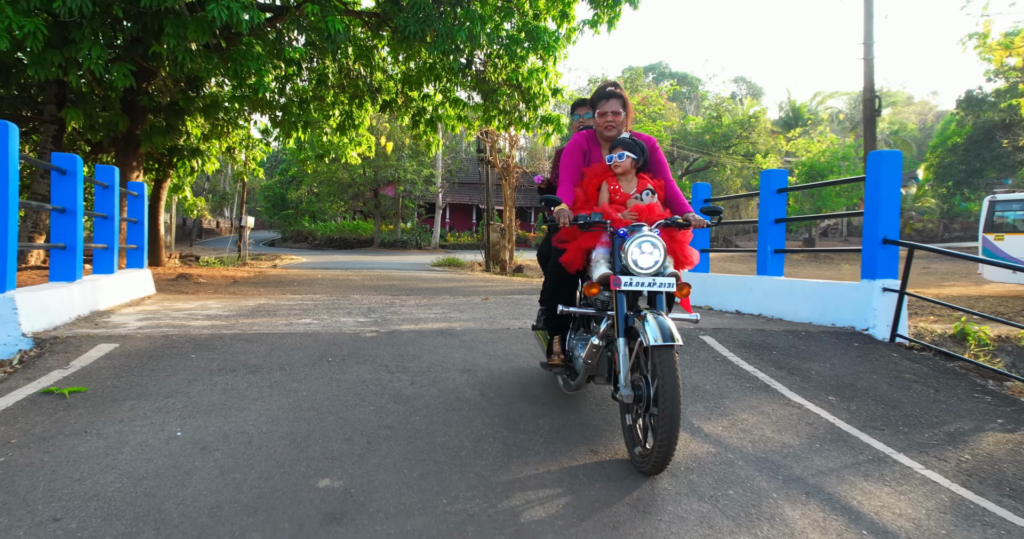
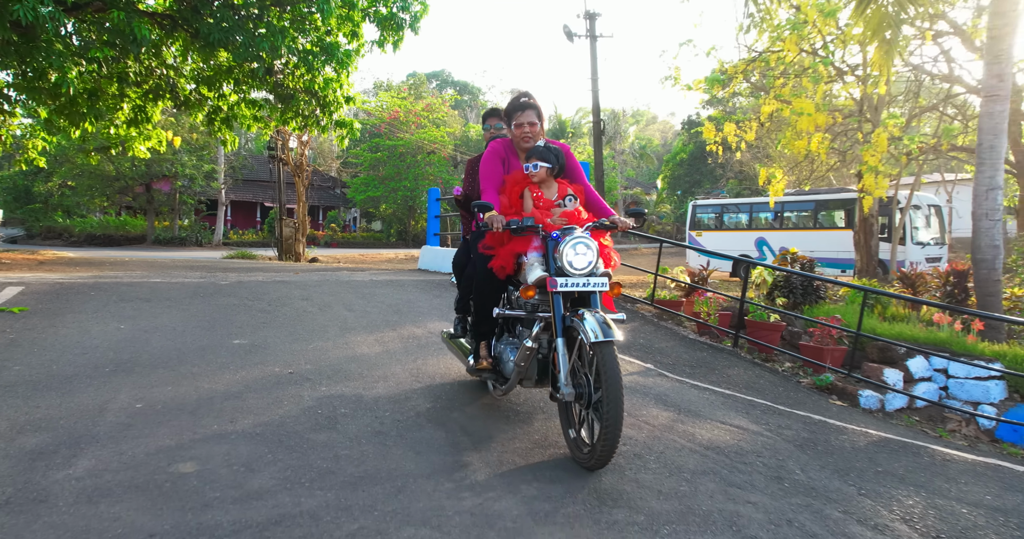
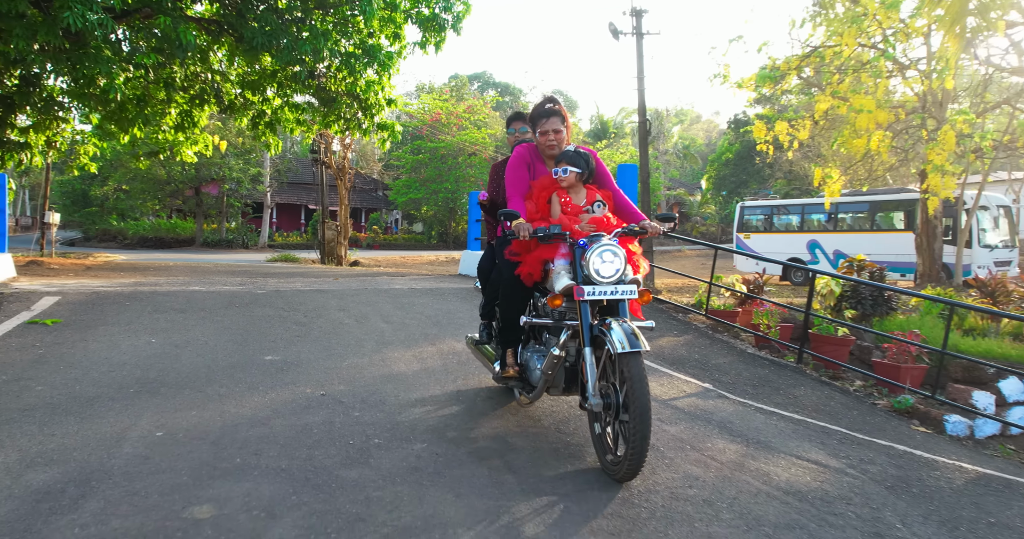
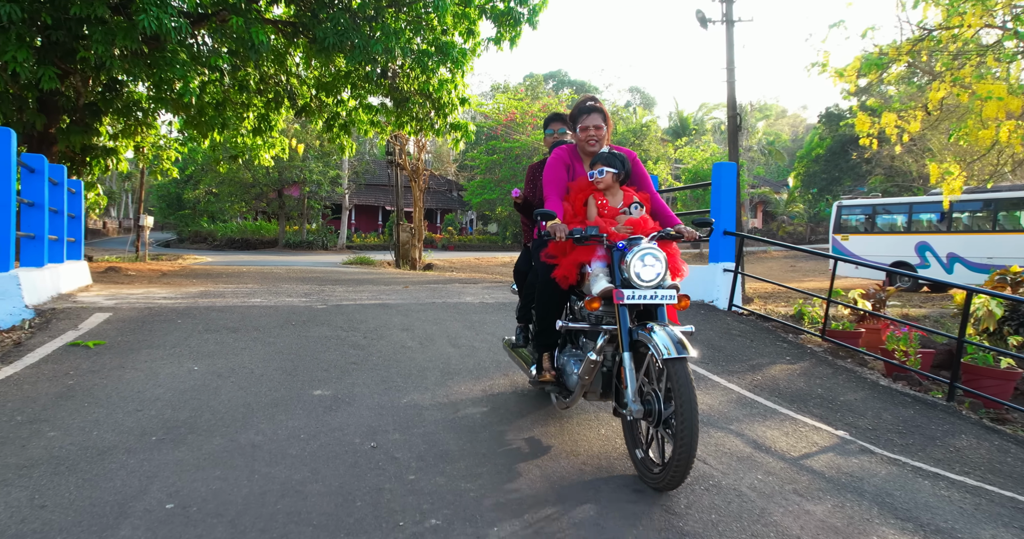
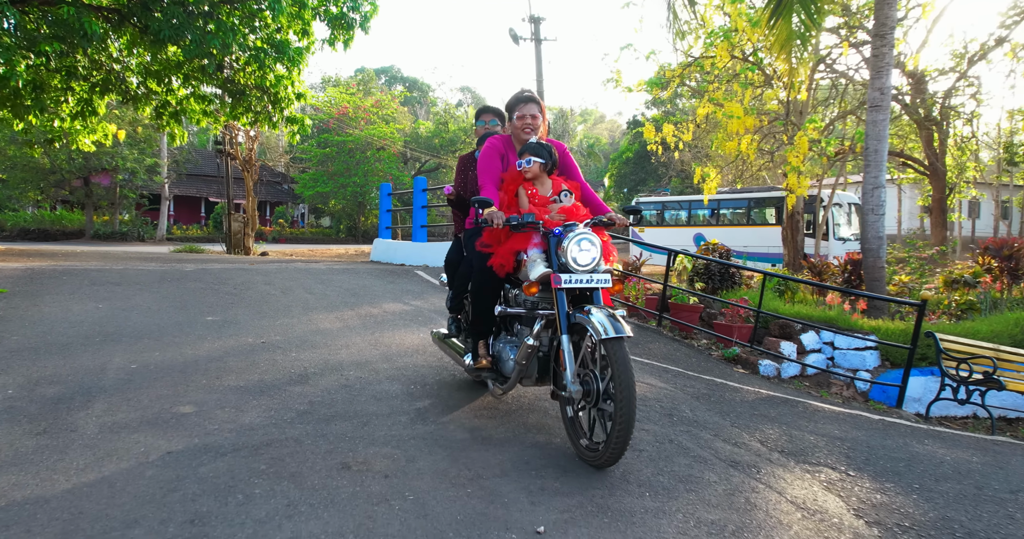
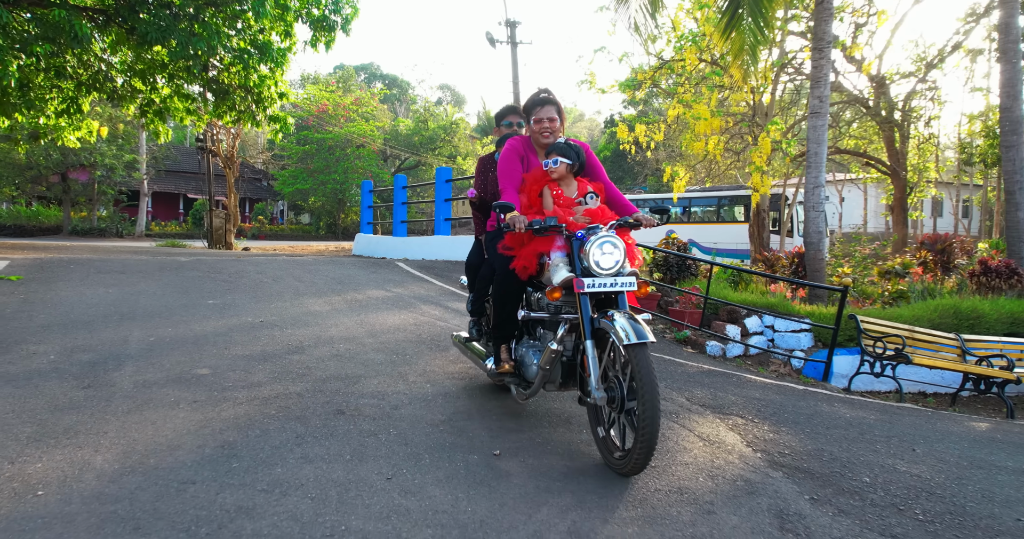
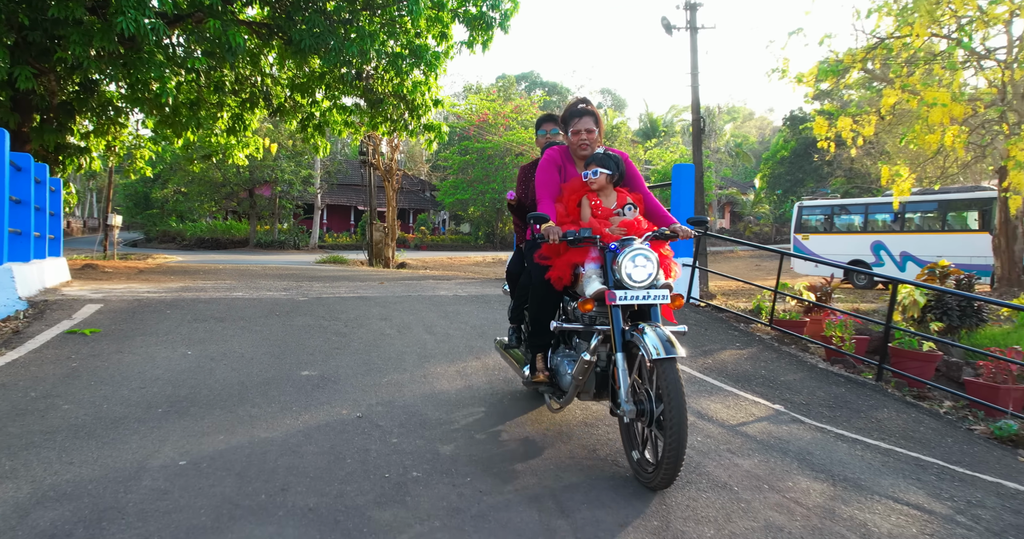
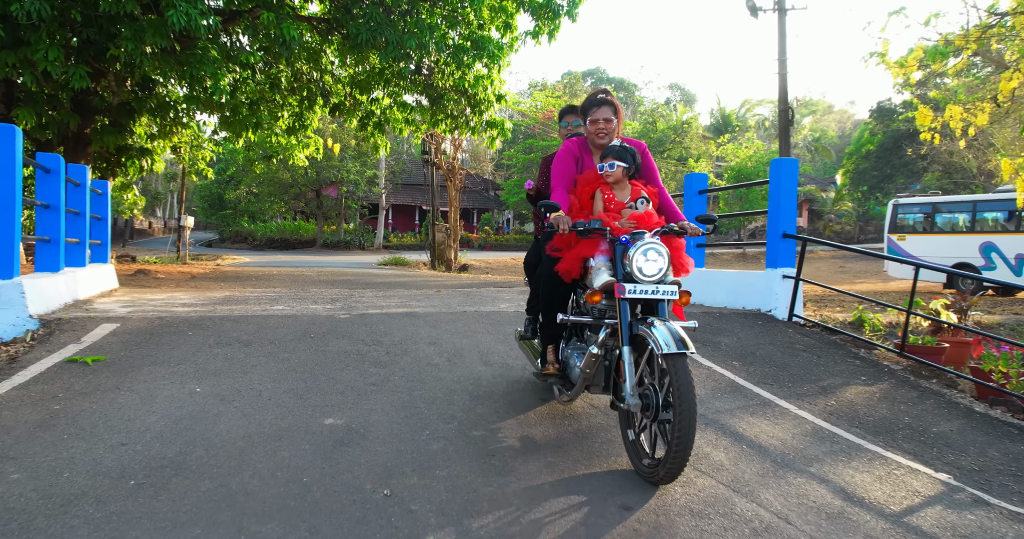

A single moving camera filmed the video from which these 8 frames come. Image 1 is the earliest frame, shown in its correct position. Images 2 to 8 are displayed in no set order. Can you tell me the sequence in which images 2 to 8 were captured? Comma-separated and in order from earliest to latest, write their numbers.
8, 4, 7, 3, 2, 5, 6
